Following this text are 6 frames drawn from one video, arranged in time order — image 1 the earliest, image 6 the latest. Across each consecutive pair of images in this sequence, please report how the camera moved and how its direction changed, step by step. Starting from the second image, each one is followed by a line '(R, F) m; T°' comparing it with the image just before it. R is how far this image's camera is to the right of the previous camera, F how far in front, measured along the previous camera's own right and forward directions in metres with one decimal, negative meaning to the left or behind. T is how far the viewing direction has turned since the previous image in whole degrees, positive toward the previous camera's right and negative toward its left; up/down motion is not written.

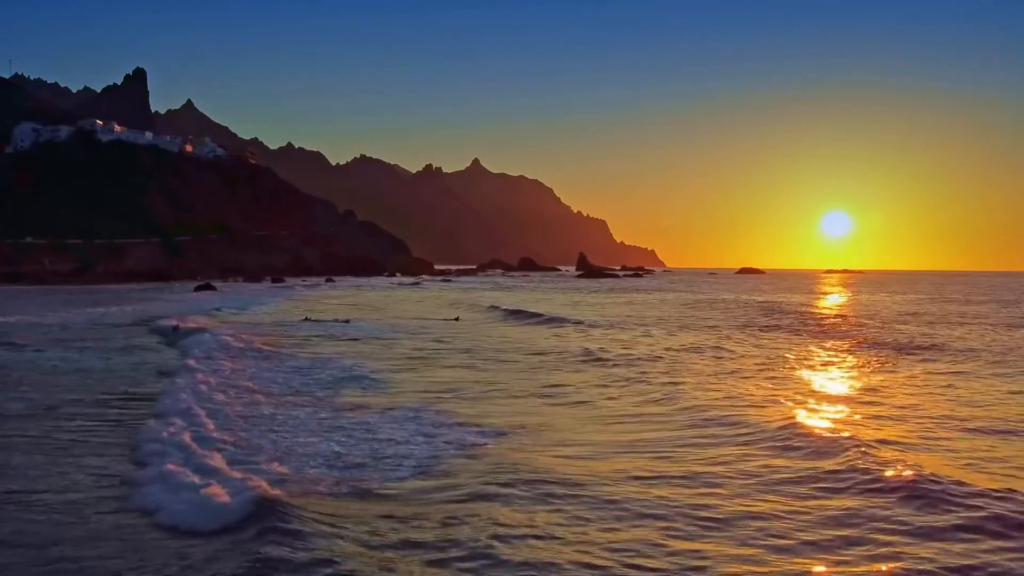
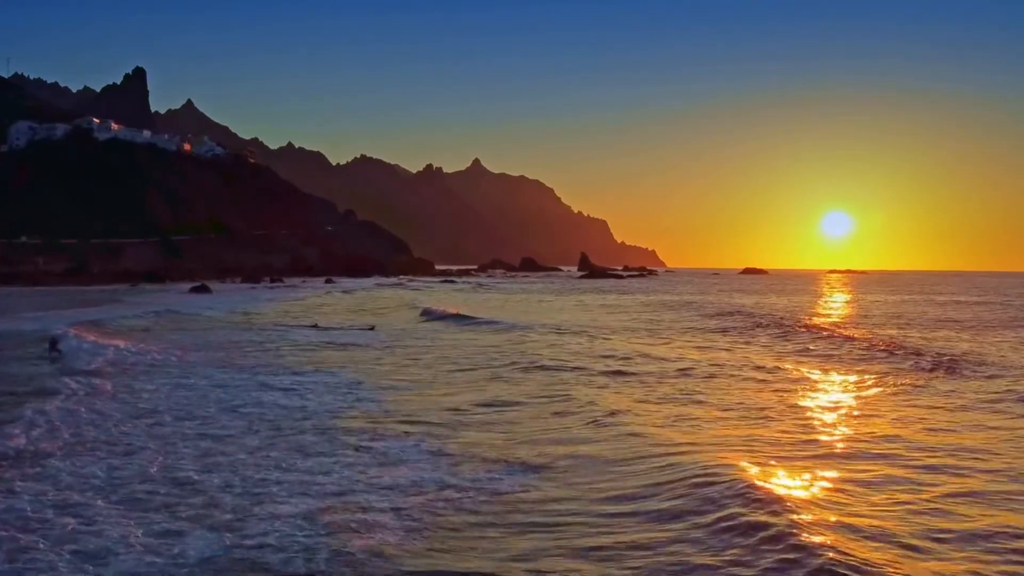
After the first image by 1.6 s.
(-0.2, +1.1) m; 0°
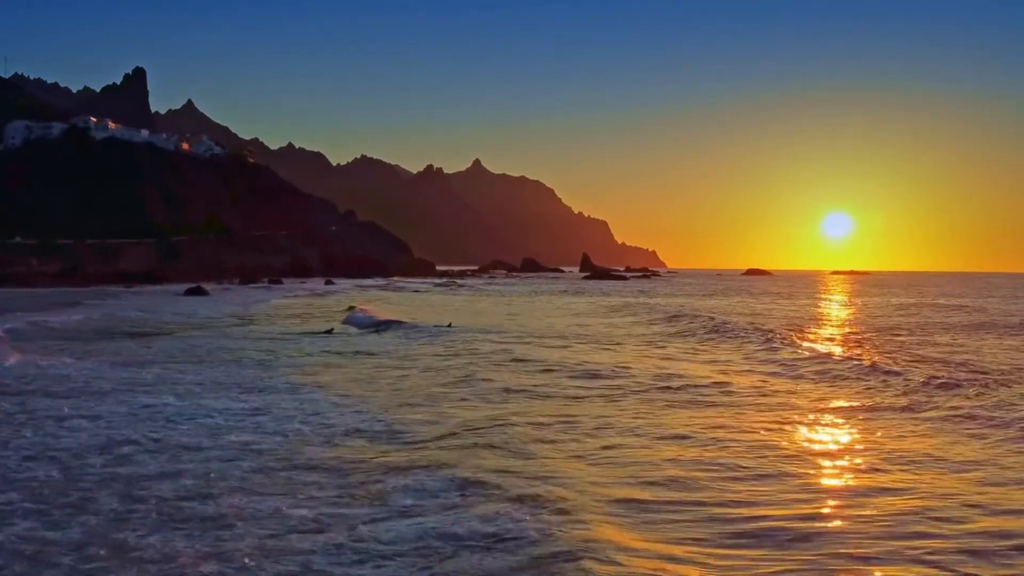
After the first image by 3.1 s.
(-0.3, +1.2) m; 0°
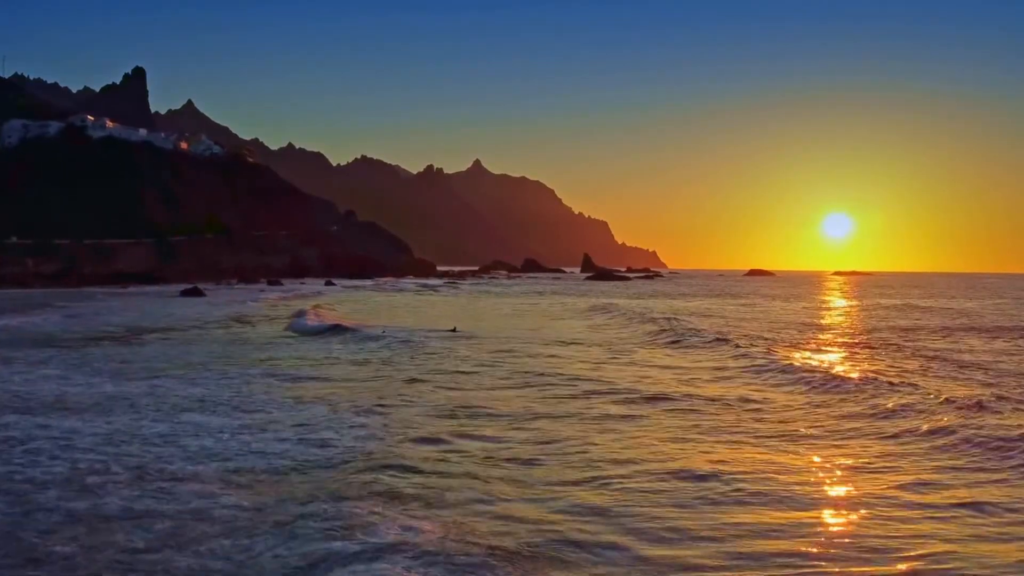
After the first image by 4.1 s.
(-0.2, +0.9) m; 0°
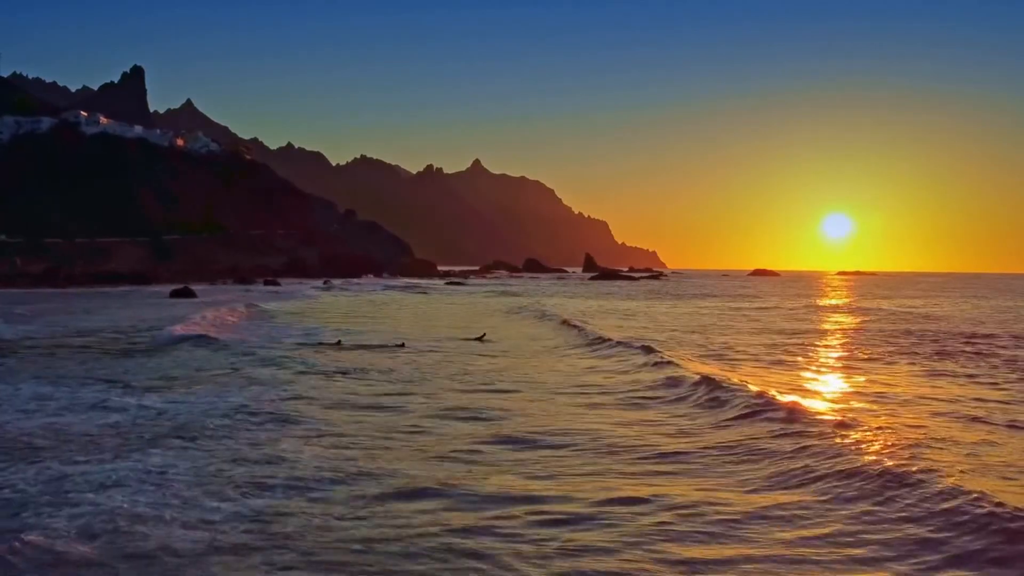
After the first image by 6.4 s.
(-0.4, +1.9) m; 0°
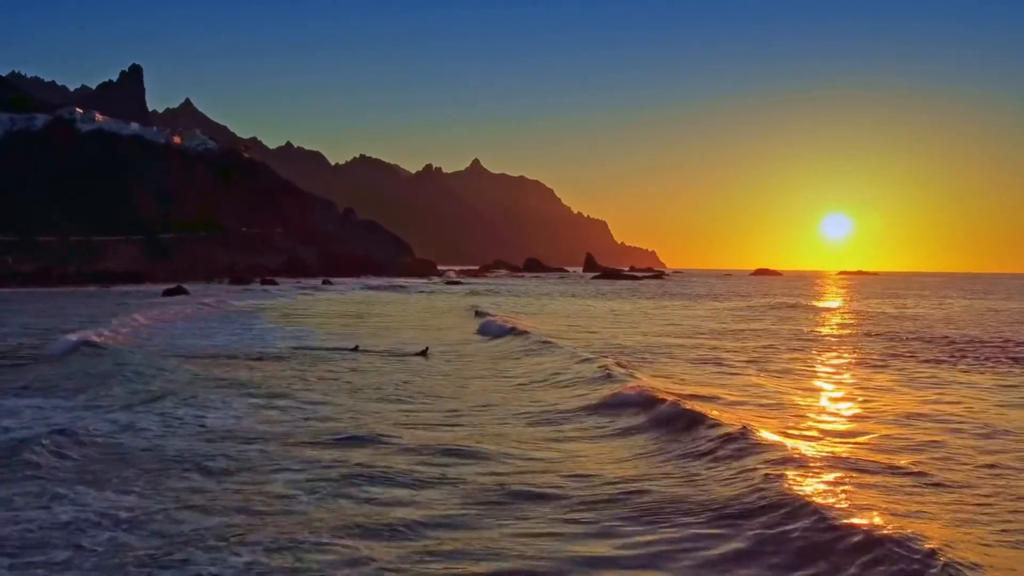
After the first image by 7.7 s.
(-0.3, +1.2) m; 0°
